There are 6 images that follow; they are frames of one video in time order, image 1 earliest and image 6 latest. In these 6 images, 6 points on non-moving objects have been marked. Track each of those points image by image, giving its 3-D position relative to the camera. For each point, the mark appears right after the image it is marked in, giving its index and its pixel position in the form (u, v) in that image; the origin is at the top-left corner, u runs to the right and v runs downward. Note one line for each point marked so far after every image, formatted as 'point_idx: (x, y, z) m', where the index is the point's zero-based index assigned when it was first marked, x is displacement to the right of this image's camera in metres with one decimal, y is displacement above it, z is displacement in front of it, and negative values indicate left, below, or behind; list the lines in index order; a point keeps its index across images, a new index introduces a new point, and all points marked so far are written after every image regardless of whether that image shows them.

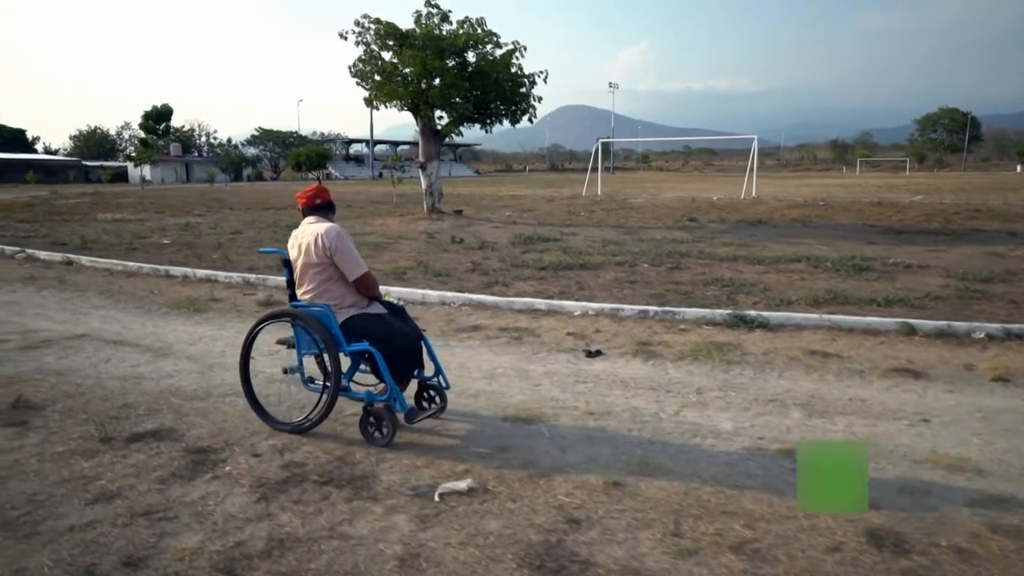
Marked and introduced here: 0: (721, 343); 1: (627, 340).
0: (+2.4, -0.6, +7.3) m
1: (+1.3, -0.6, +7.4) m
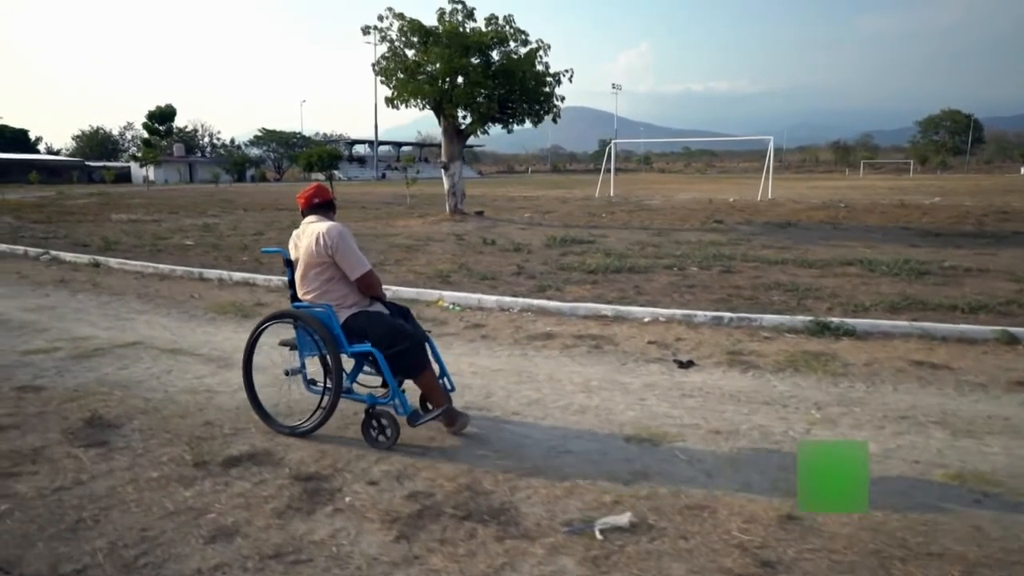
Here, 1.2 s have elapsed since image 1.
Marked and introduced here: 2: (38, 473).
0: (+3.3, -0.7, +6.9) m
1: (+2.2, -0.7, +7.0) m
2: (-2.9, -1.1, +3.9) m
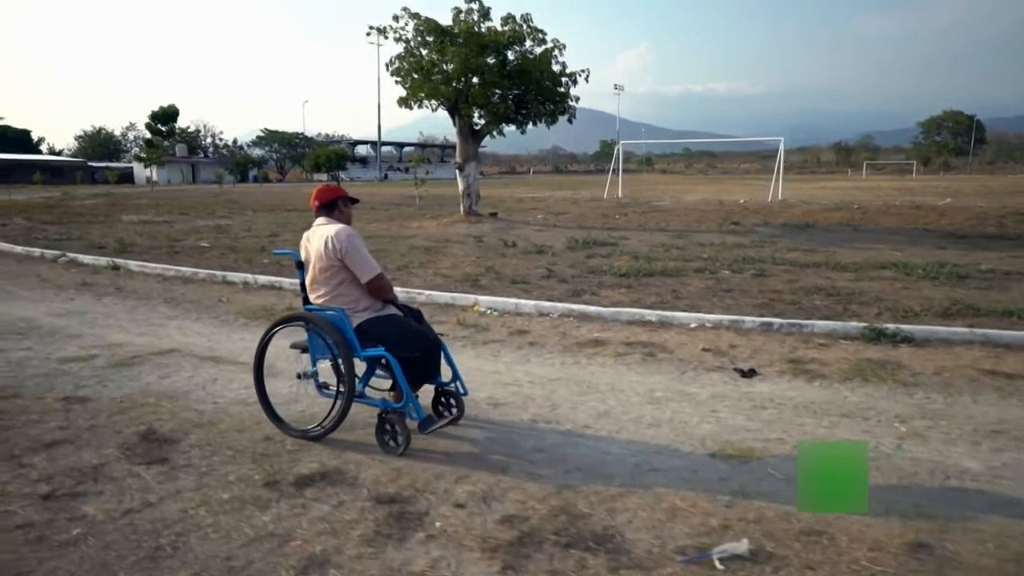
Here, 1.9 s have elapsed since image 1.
0: (+3.8, -0.7, +6.7) m
1: (+2.7, -0.7, +6.8) m
2: (-2.4, -1.2, +3.7) m
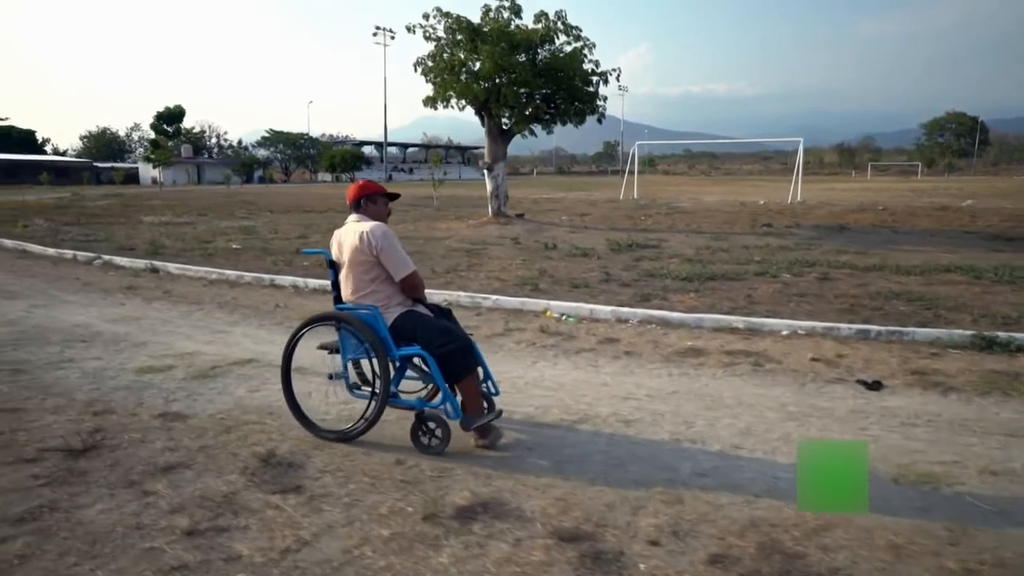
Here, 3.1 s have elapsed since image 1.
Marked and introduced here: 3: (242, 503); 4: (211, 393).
0: (+4.8, -0.8, +6.3) m
1: (+3.7, -0.8, +6.4) m
2: (-1.4, -1.2, +3.3) m
3: (-1.5, -1.2, +3.6) m
4: (-2.6, -0.9, +5.5) m
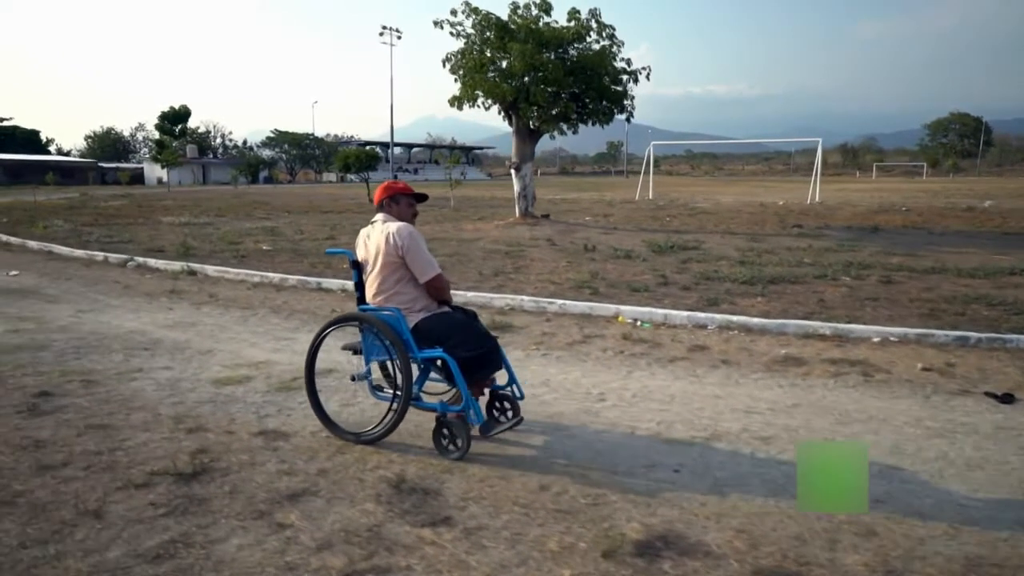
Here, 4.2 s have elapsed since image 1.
0: (+5.7, -0.9, +5.9) m
1: (+4.6, -0.8, +6.0) m
2: (-0.4, -1.3, +2.9) m
3: (-0.6, -1.2, +3.2) m
4: (-1.7, -0.9, +5.1) m
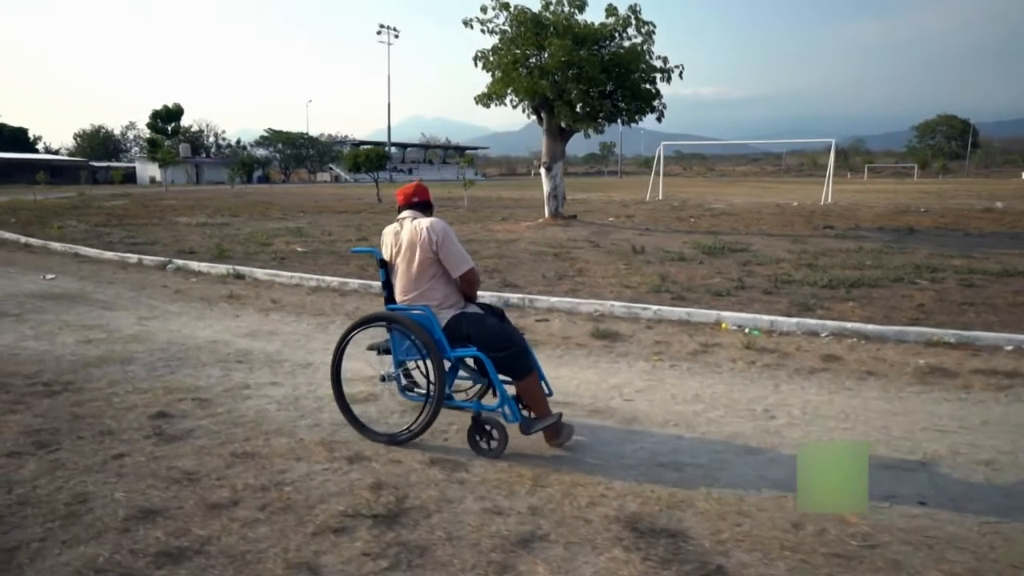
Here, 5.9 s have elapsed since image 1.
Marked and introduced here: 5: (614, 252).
0: (+6.9, -0.9, +5.6) m
1: (+5.9, -0.9, +5.6) m
2: (+0.9, -1.4, +2.5) m
3: (+0.7, -1.3, +2.7) m
4: (-0.4, -1.0, +4.6) m
5: (+2.3, +0.8, +14.7) m
